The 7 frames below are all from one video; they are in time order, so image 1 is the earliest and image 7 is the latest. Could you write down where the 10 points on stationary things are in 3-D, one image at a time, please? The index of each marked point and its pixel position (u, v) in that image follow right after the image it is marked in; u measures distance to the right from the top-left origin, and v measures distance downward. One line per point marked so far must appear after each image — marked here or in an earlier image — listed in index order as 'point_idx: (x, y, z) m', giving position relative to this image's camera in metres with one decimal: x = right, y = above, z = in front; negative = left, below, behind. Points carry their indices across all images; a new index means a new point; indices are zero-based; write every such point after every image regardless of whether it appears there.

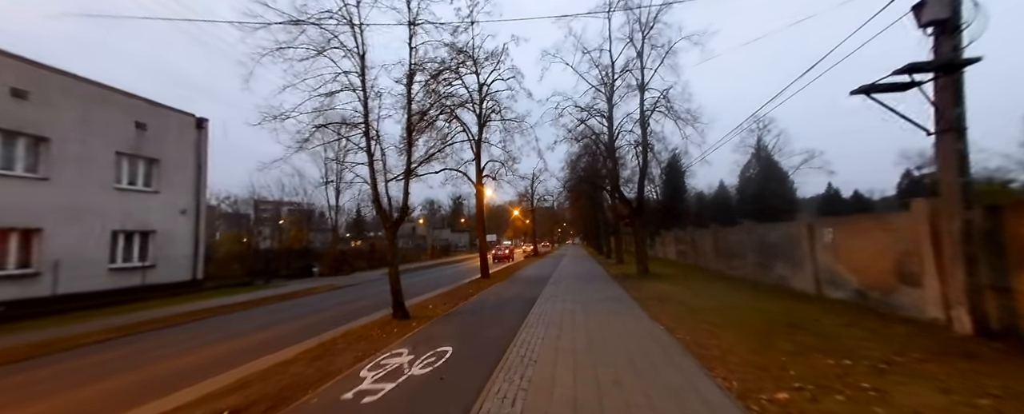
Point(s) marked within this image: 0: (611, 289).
0: (+4.6, -3.8, +14.4) m
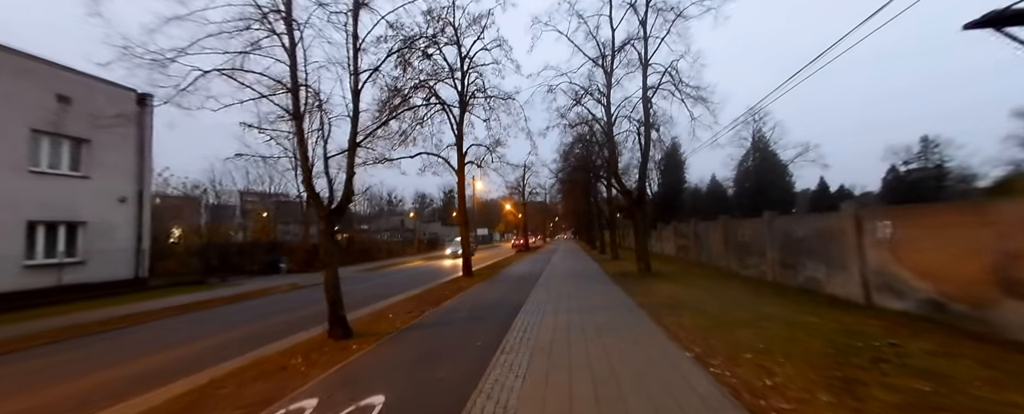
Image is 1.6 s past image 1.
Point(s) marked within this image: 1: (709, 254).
0: (+3.9, -3.4, +12.3) m
1: (+12.5, -3.0, +19.5) m
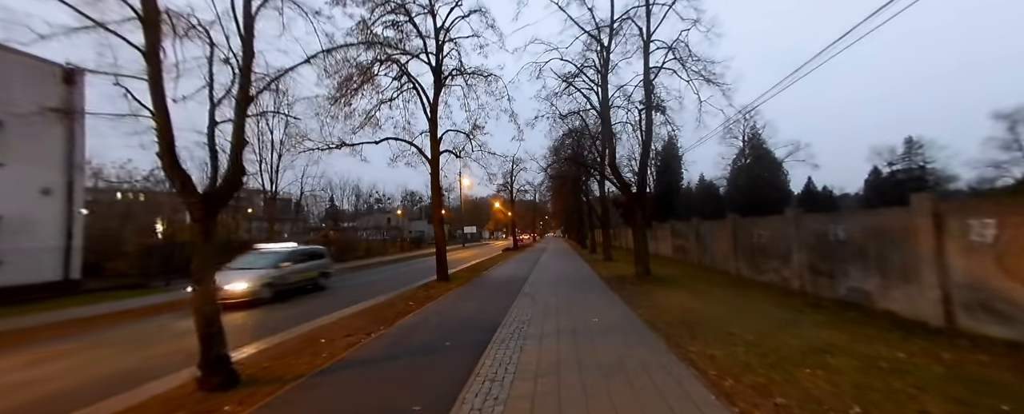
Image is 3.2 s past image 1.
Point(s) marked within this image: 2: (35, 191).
0: (+3.2, -3.2, +10.1) m
1: (+11.6, -2.8, +17.5) m
2: (-29.0, +0.9, +19.1) m
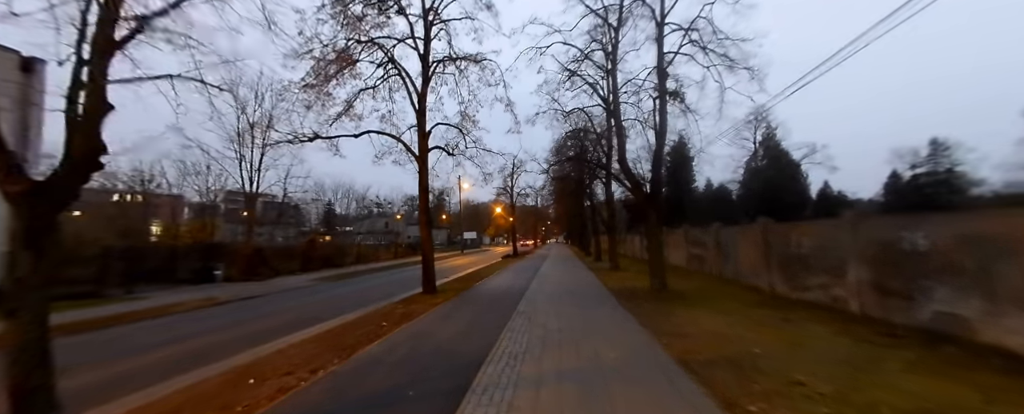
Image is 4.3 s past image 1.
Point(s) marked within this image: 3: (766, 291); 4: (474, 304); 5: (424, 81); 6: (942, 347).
0: (+3.0, -3.2, +8.2) m
1: (+11.4, -3.1, +15.6) m
2: (-29.2, +1.0, +17.4) m
3: (+10.7, -3.6, +13.2) m
4: (-1.6, -3.8, +12.2) m
5: (-4.0, +5.8, +14.4) m
6: (+8.4, -2.7, +6.2) m
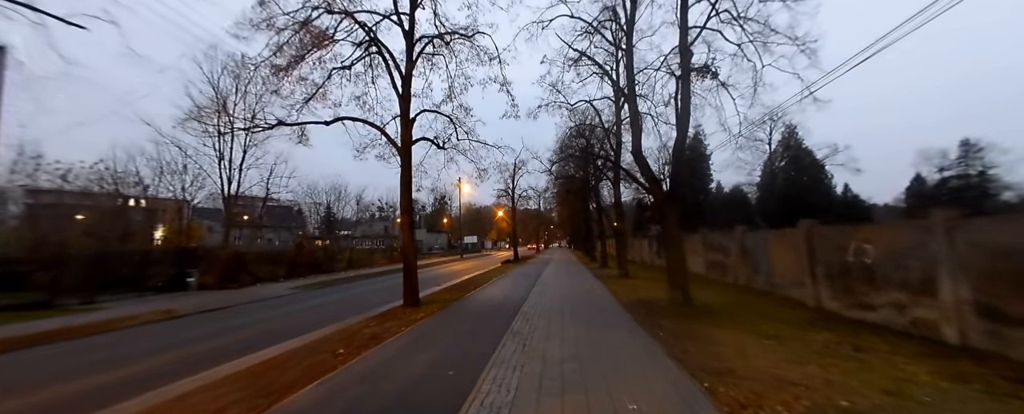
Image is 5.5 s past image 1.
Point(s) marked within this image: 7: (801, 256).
0: (+2.8, -3.1, +6.1) m
1: (+11.3, -3.1, +13.5) m
2: (-29.3, +1.0, +15.8) m
3: (+10.5, -3.6, +11.1) m
4: (-1.8, -3.7, +10.2) m
5: (-4.1, +5.8, +12.6) m
6: (+8.2, -2.6, +4.1) m
7: (+10.8, -1.8, +11.9) m
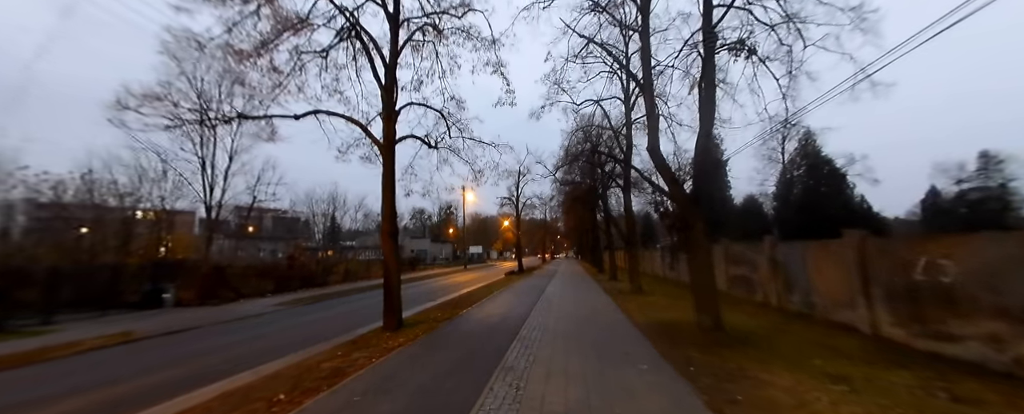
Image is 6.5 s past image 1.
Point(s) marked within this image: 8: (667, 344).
0: (+2.6, -3.1, +4.4) m
1: (+11.2, -3.3, +11.5) m
2: (-29.3, +0.6, +14.8) m
3: (+10.4, -3.7, +9.2) m
4: (-1.9, -3.9, +8.5) m
5: (-4.2, +5.6, +11.2) m
6: (+7.9, -2.5, +2.2) m
7: (+10.7, -2.0, +10.0) m
8: (+4.3, -3.9, +8.8) m
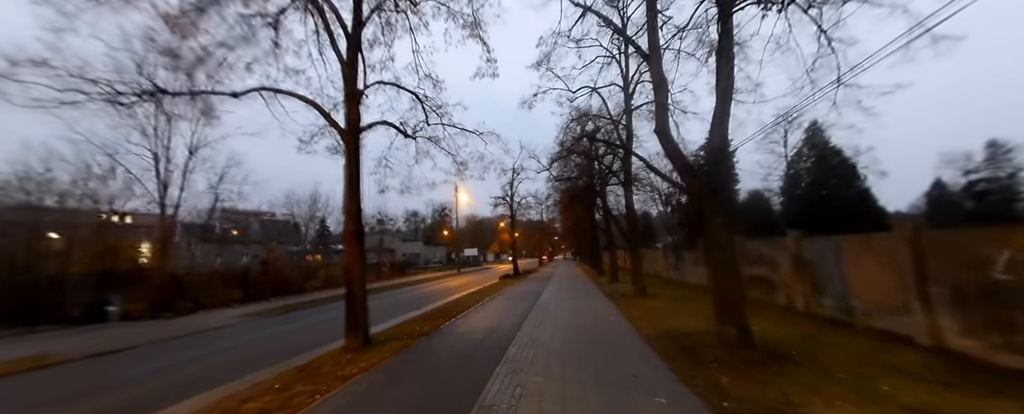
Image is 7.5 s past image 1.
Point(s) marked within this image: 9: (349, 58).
0: (+2.3, -2.9, +2.7) m
1: (+10.8, -3.0, +10.0) m
2: (-29.7, +0.4, +12.8) m
3: (+10.1, -3.4, +7.7) m
4: (-2.2, -3.7, +6.8) m
5: (-4.6, +5.7, +9.6) m
6: (+7.7, -2.2, +0.7) m
7: (+10.4, -1.7, +8.5) m
8: (+4.0, -3.6, +7.2) m
9: (-4.9, +4.4, +9.7) m
